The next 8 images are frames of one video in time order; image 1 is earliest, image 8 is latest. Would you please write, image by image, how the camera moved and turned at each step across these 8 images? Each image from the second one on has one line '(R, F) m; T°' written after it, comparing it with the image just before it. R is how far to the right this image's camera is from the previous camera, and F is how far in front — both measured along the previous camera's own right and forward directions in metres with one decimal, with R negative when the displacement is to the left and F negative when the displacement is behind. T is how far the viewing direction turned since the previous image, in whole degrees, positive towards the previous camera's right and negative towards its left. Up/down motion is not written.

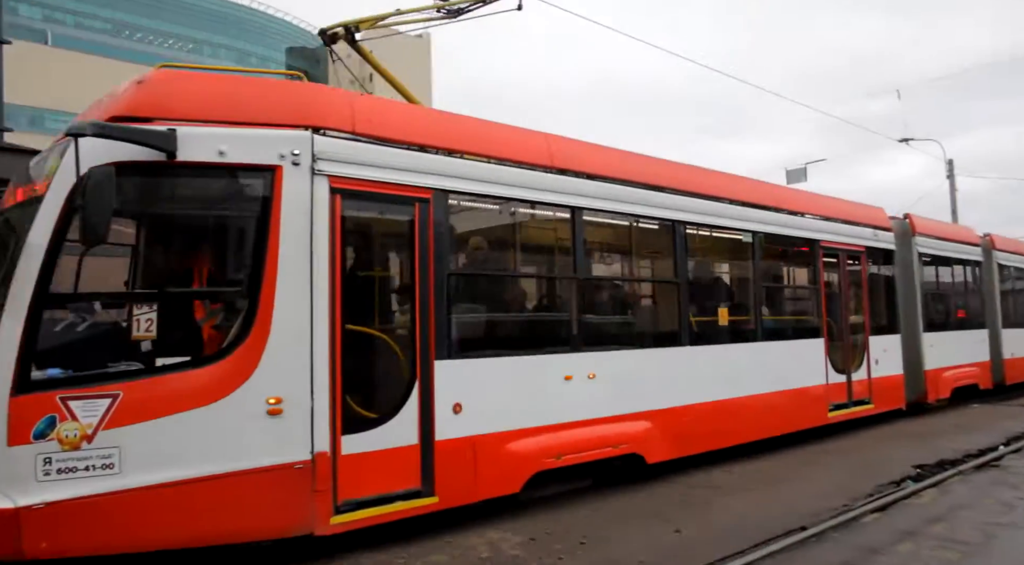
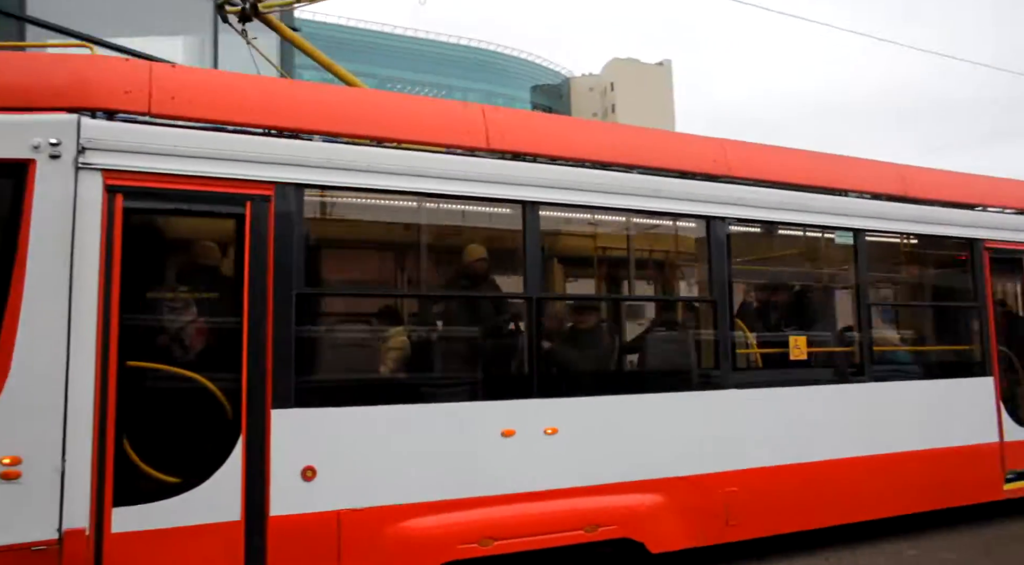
(+0.7, +0.7) m; -17°
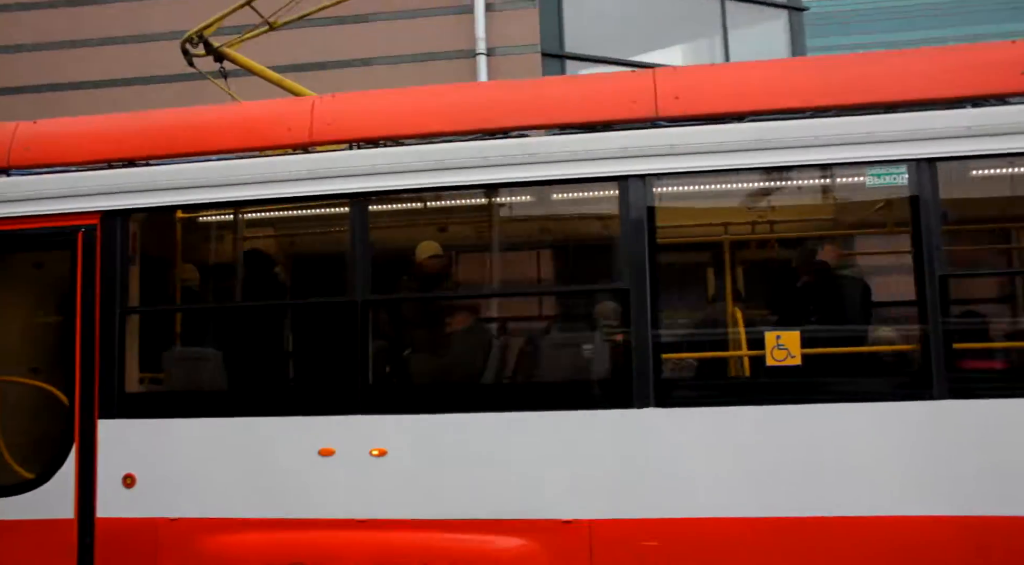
(+1.3, +0.7) m; -34°
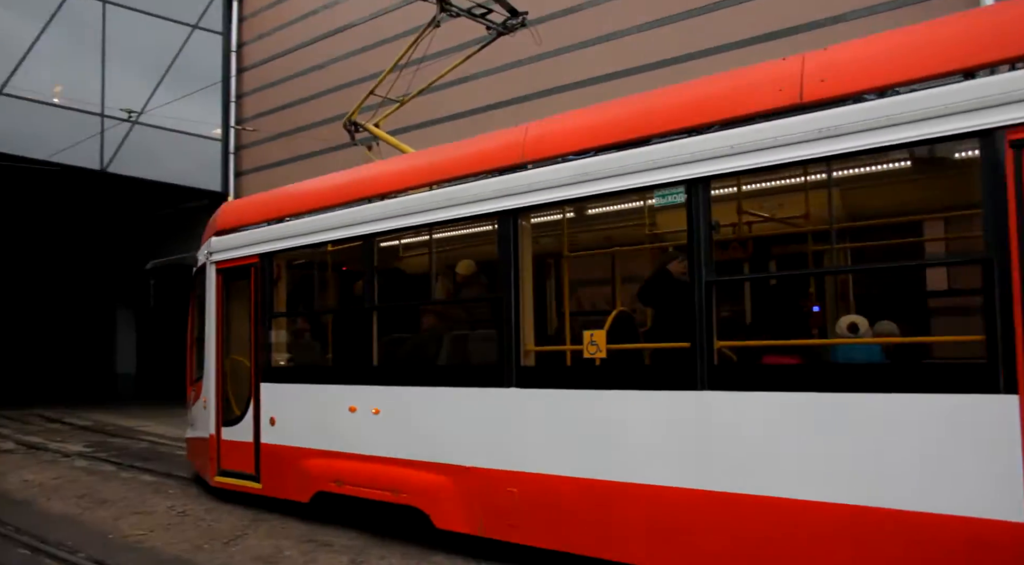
(+1.4, -0.2) m; -32°
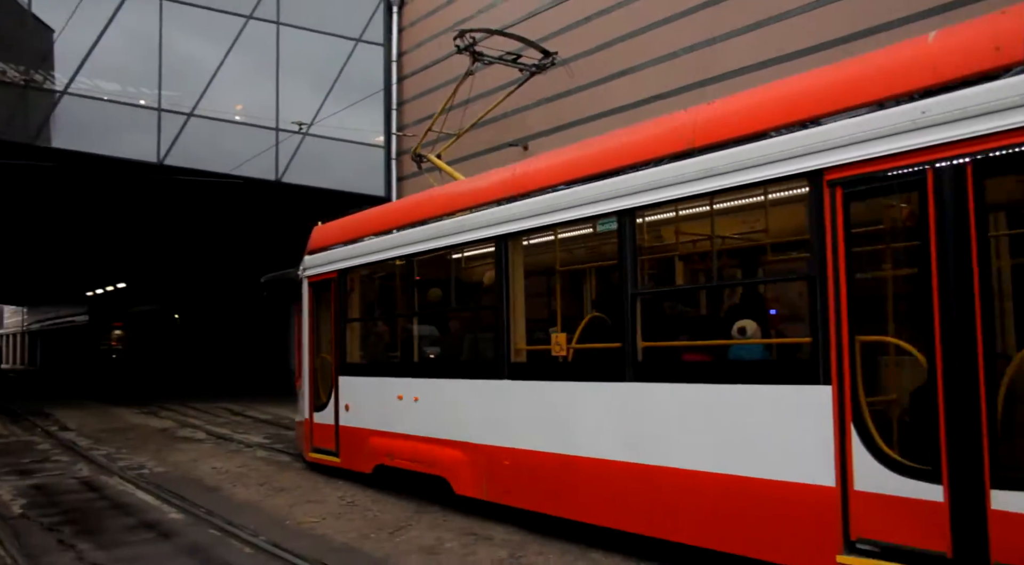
(+0.5, -0.4) m; -11°
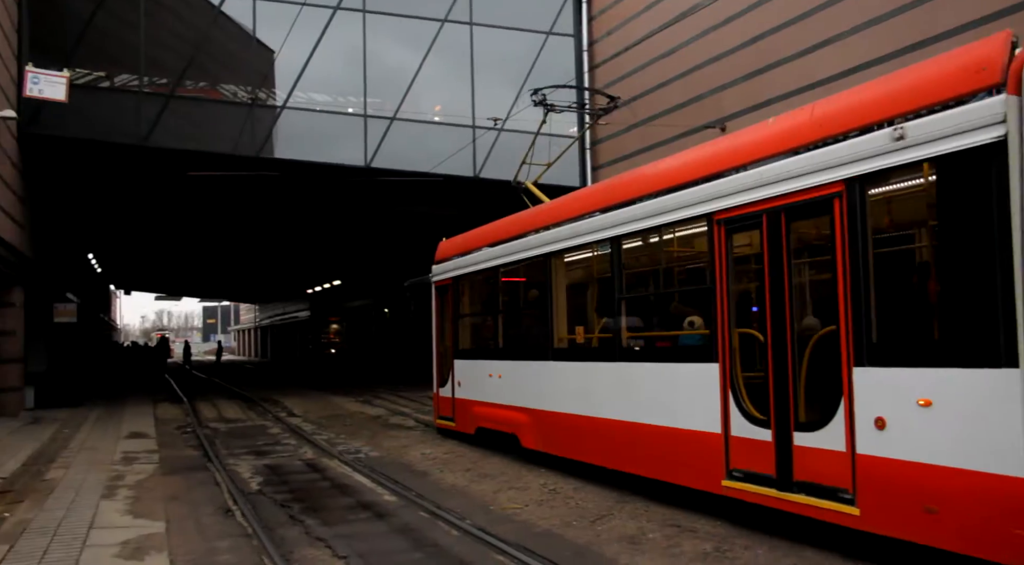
(+0.6, -0.8) m; -14°
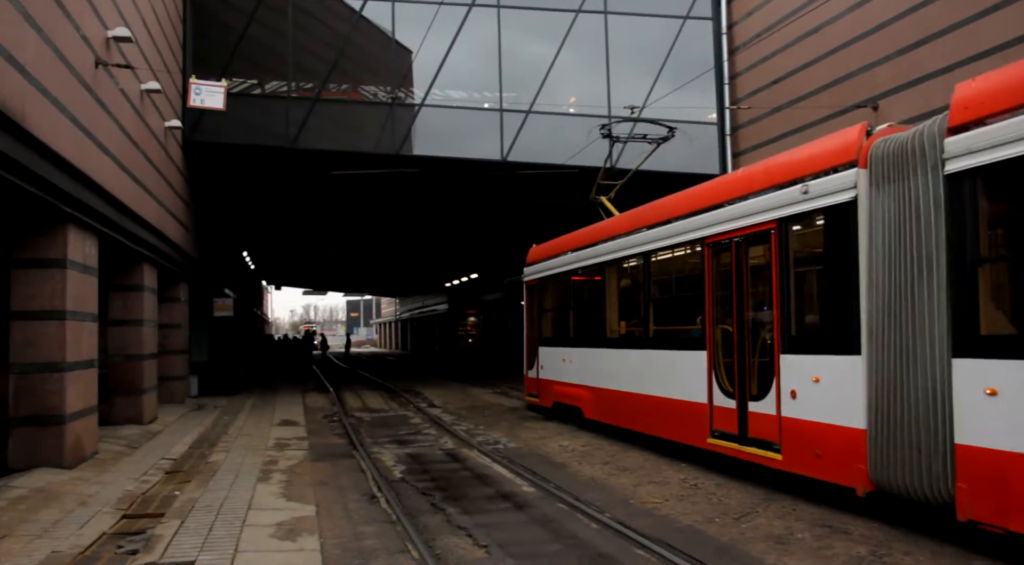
(+0.3, +1.9) m; -10°
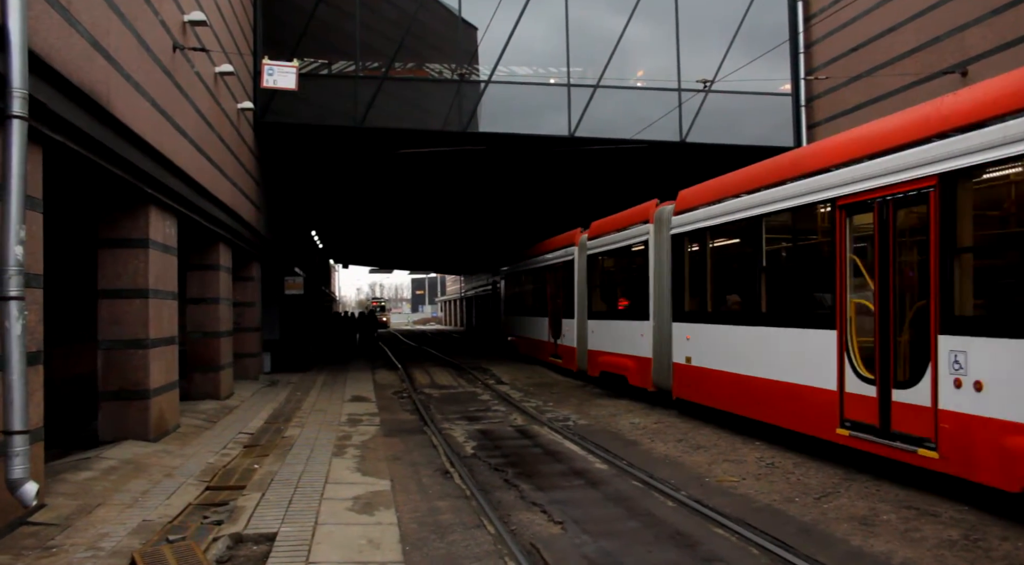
(-2.5, +1.6) m; -5°
